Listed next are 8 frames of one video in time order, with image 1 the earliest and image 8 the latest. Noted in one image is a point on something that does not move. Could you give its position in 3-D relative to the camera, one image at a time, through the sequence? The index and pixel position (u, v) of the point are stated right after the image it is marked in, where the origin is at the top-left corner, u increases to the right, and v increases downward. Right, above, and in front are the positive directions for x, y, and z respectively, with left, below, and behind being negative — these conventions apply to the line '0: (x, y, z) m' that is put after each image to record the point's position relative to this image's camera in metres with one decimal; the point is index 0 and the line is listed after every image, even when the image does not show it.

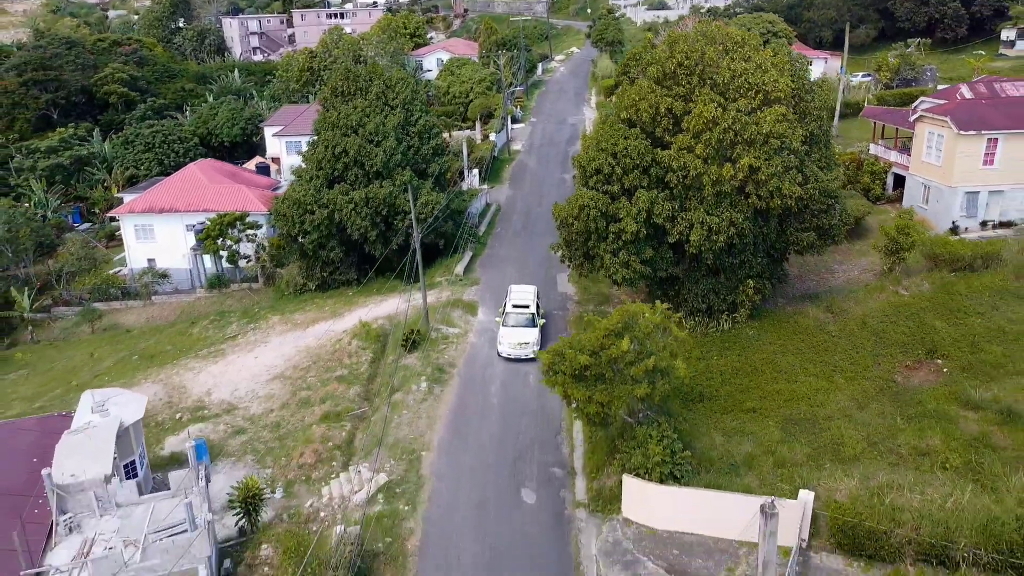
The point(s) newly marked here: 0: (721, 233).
0: (+4.4, +1.0, +17.1) m
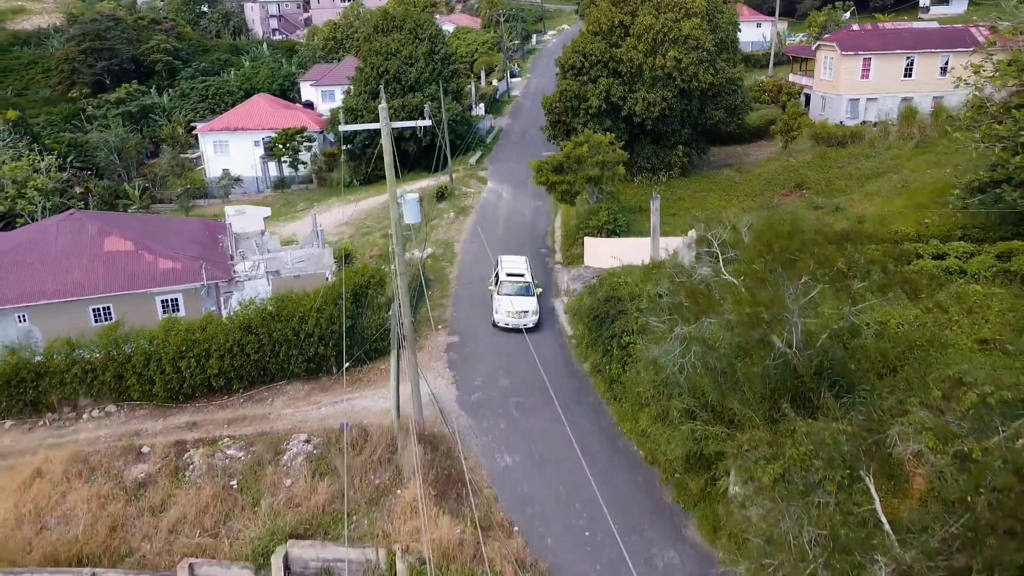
0: (+4.5, +5.6, +25.1) m
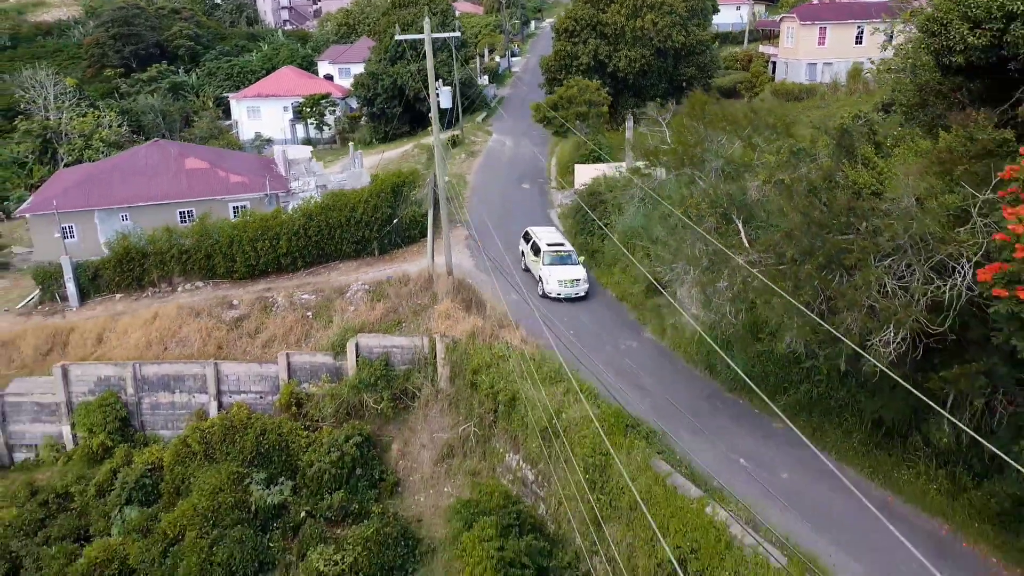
0: (+4.6, +8.2, +29.7) m
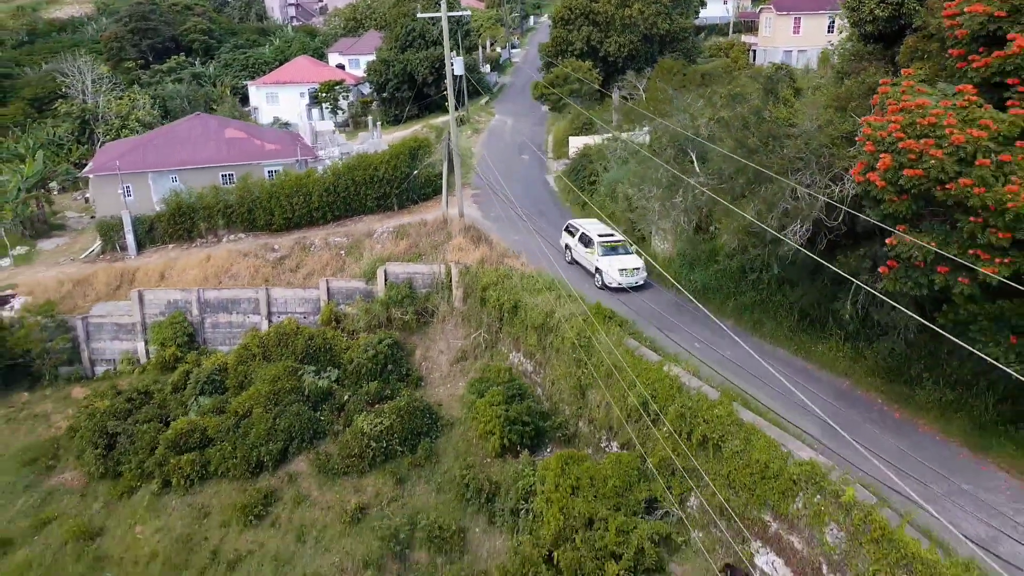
0: (+4.6, +9.7, +32.9) m
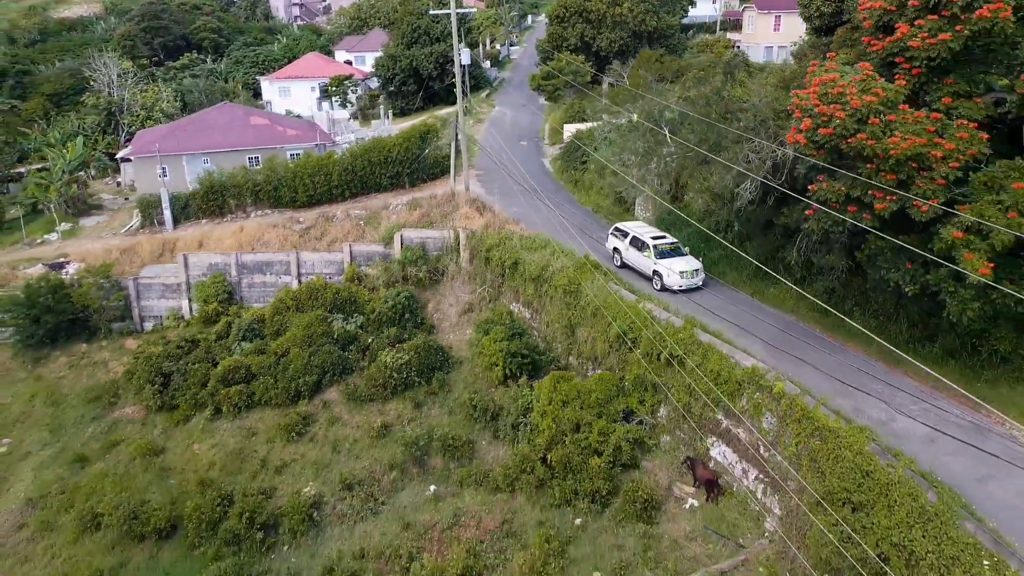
0: (+4.6, +10.7, +35.6) m
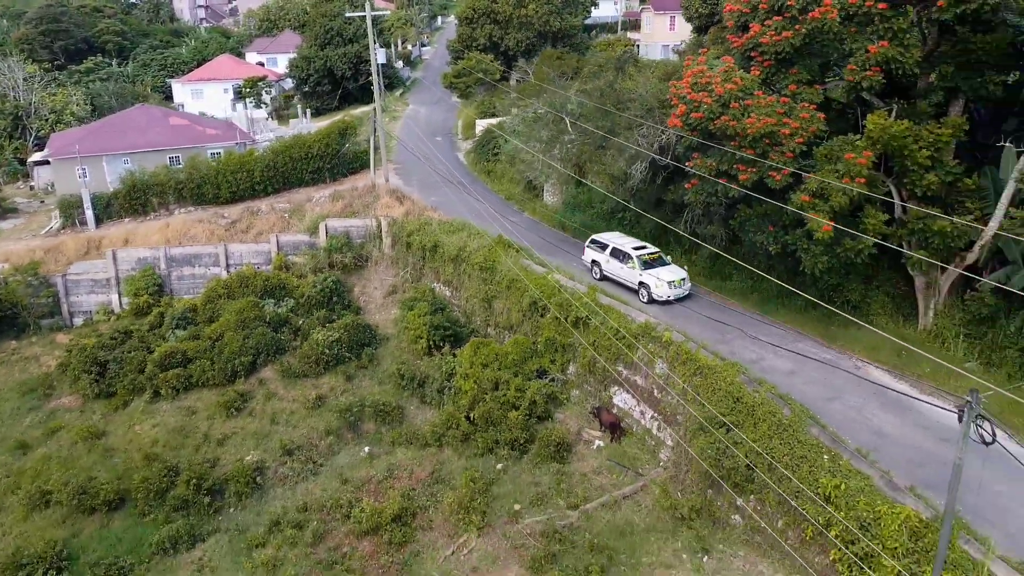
0: (+0.5, +11.3, +37.6) m
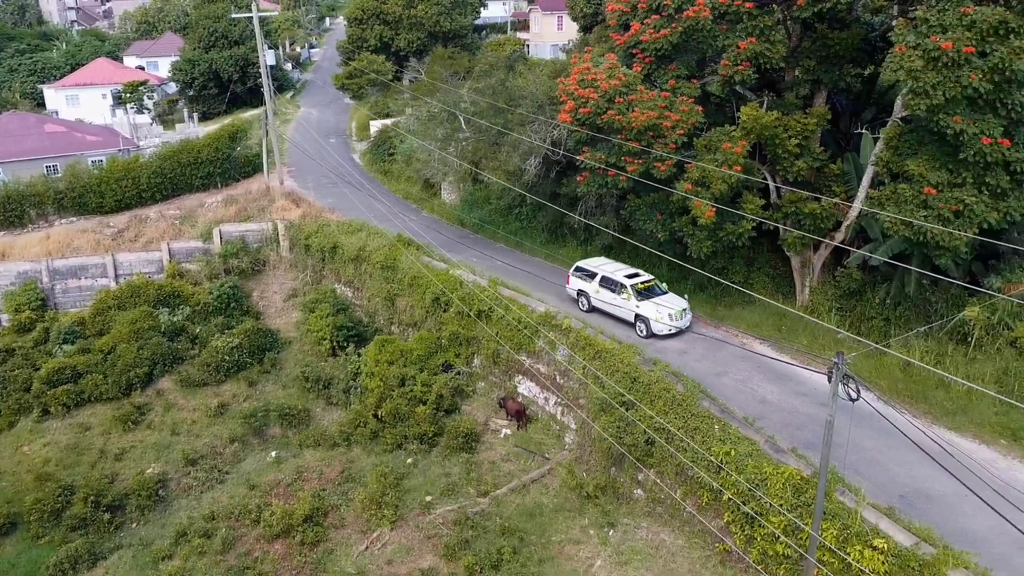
0: (-4.6, +11.3, +37.7) m
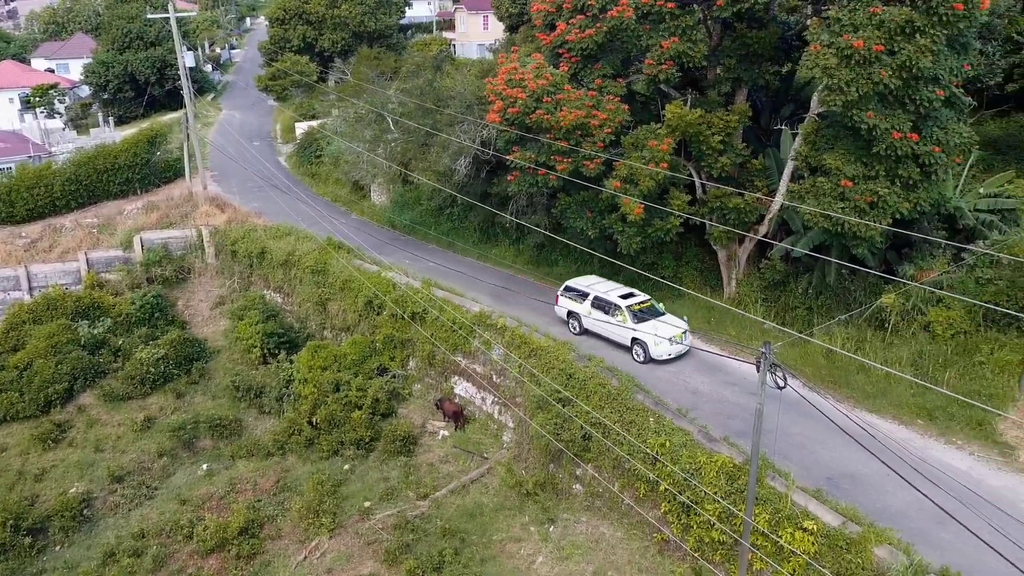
0: (-8.0, +11.2, +37.1) m
